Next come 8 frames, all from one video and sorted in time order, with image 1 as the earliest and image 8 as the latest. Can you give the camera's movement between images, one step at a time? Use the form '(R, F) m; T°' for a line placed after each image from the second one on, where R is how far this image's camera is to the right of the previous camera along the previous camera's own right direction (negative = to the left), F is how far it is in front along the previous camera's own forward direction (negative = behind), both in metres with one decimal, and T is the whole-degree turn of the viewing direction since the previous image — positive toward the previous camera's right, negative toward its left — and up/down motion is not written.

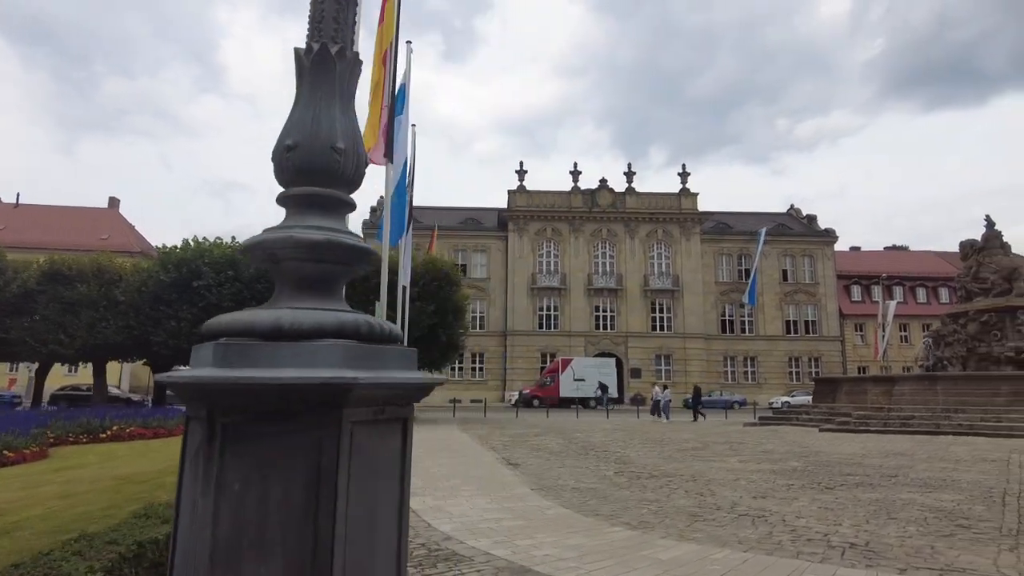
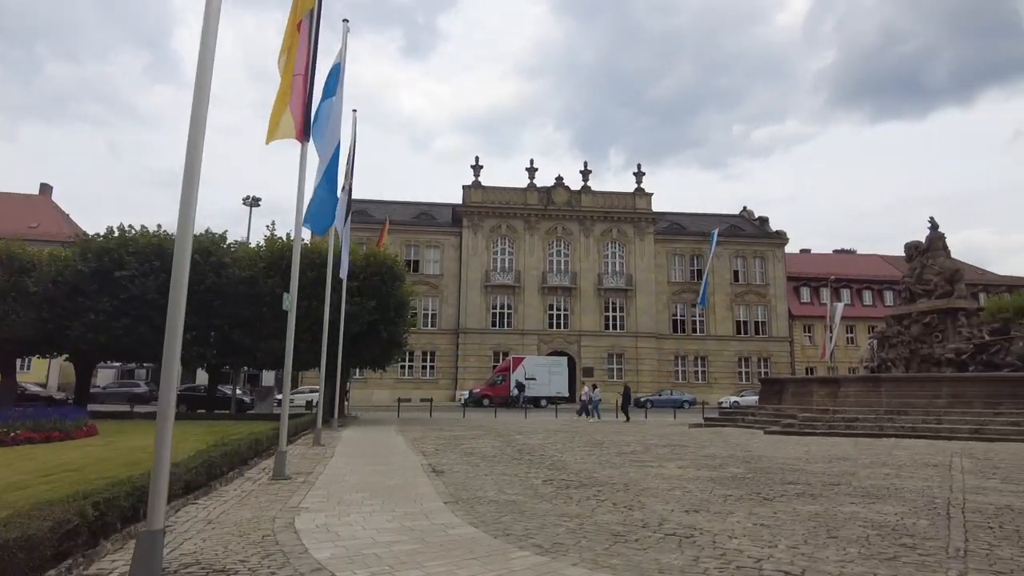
(+0.6, +0.9) m; +4°
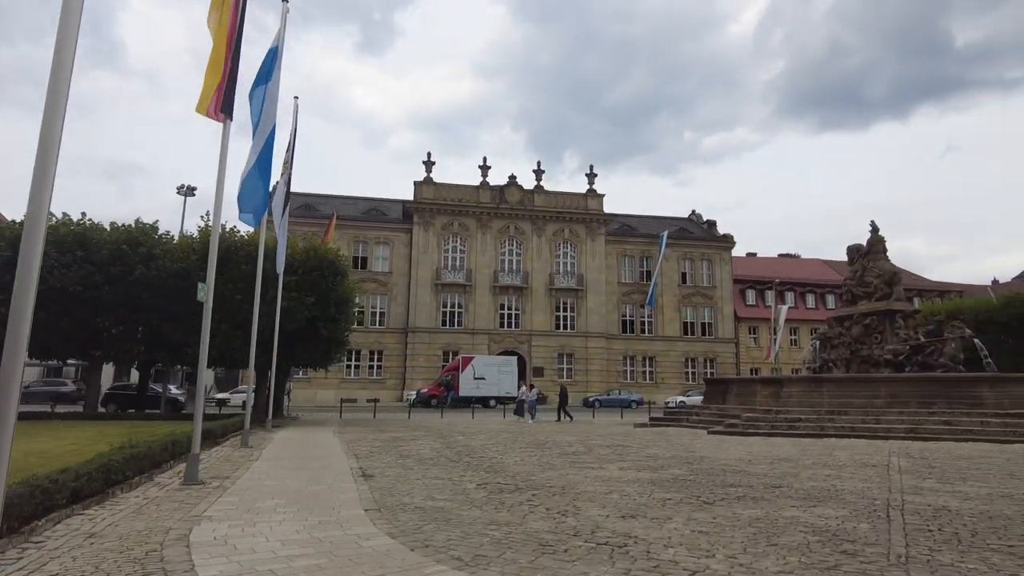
(+0.3, +0.5) m; +4°
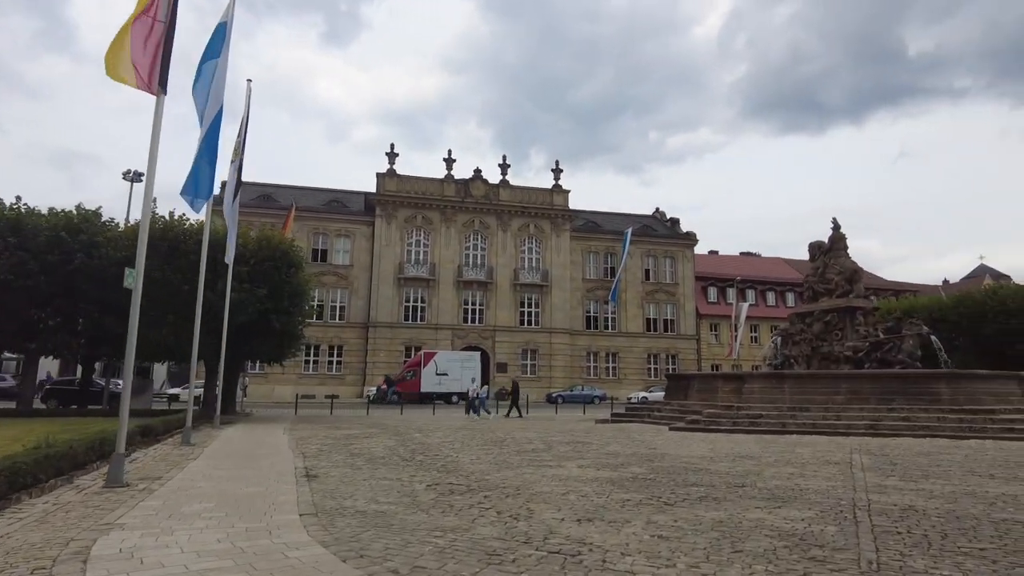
(+0.2, +0.6) m; +3°
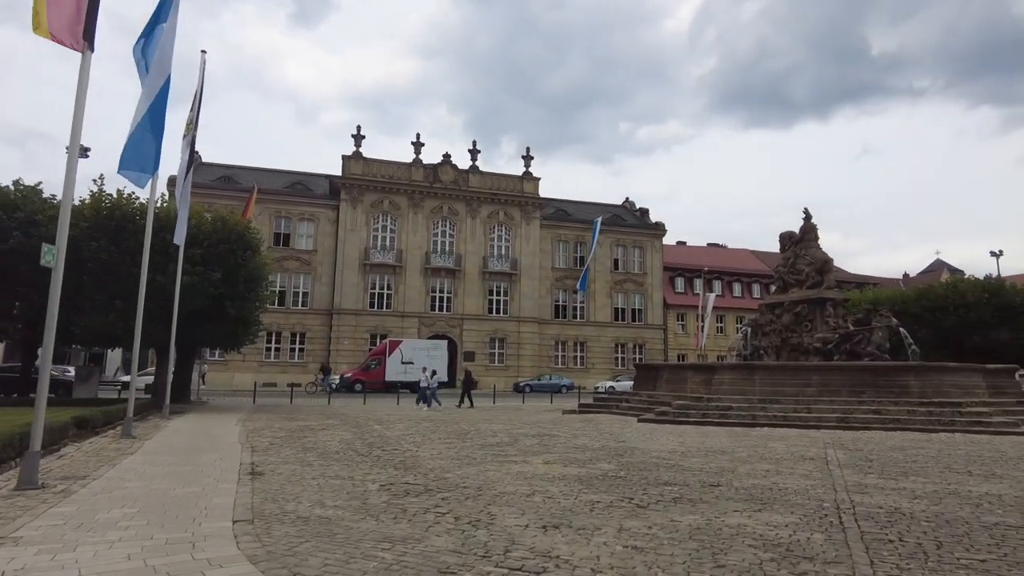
(+0.1, +0.7) m; +3°
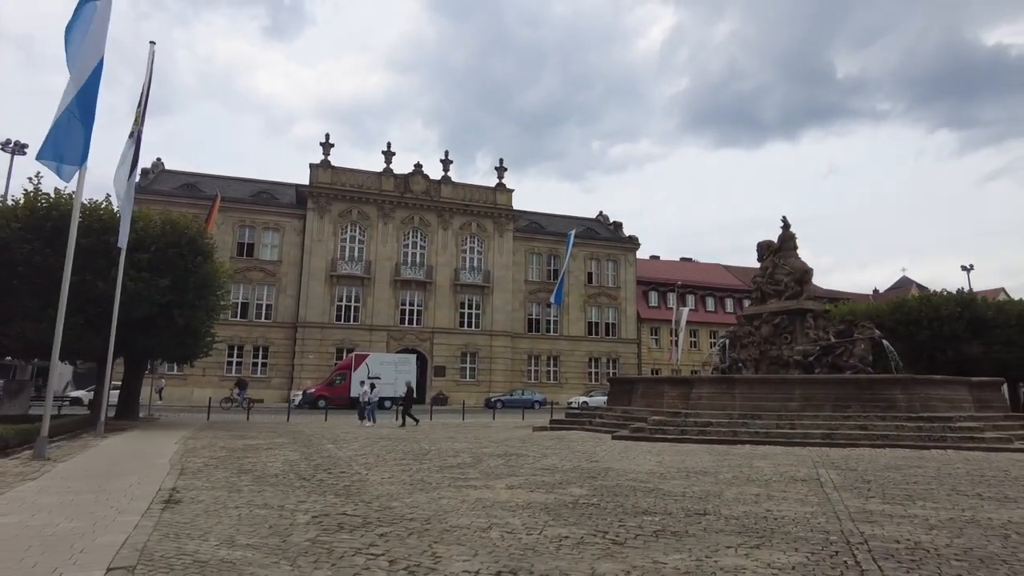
(+0.2, +1.1) m; +2°
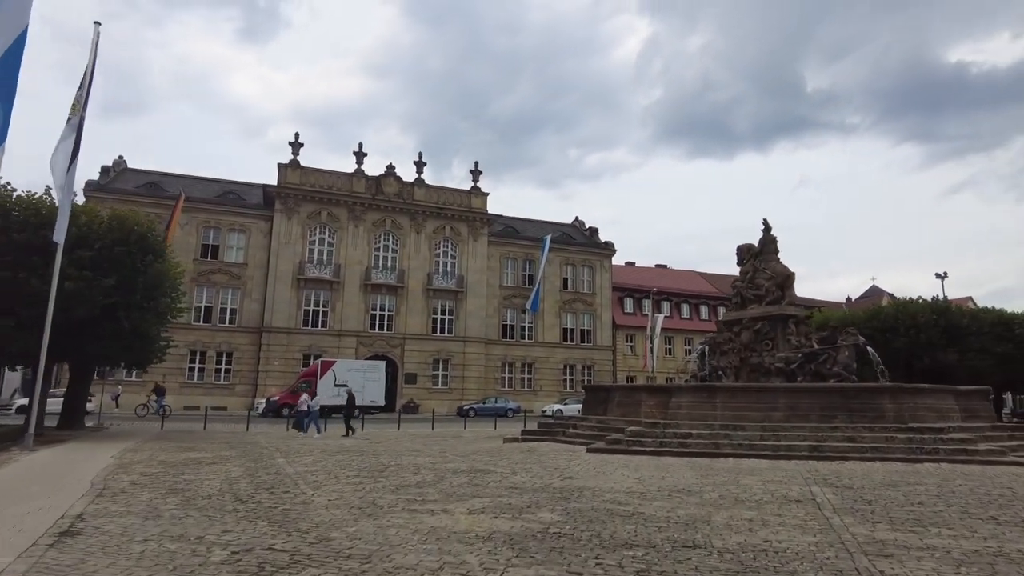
(+0.2, +1.1) m; +2°
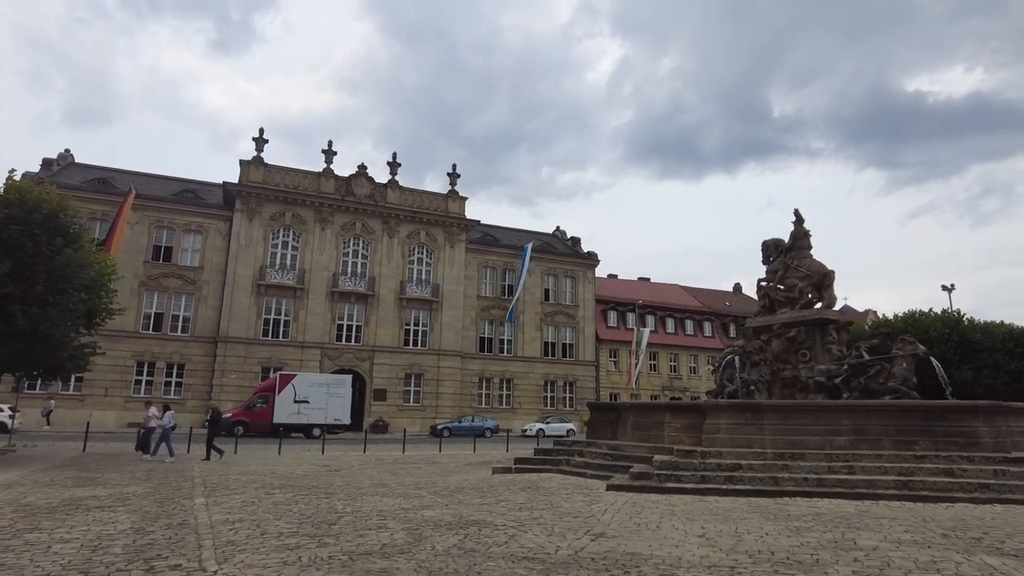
(-0.5, +3.4) m; +2°
